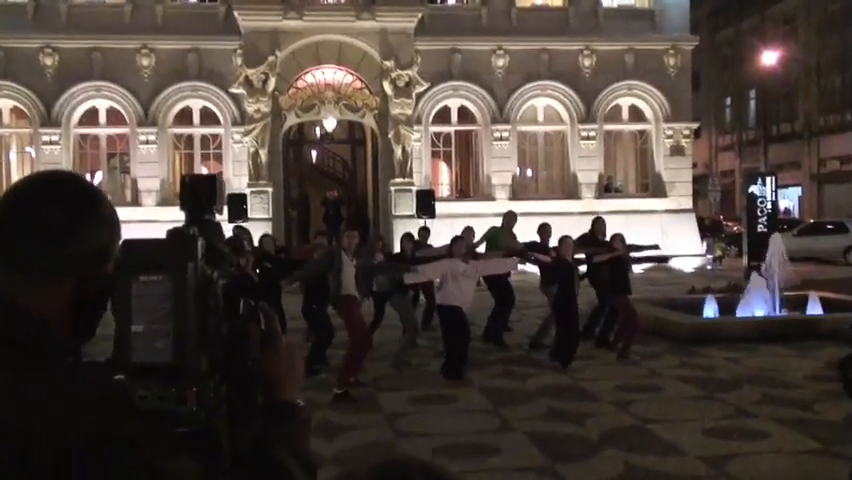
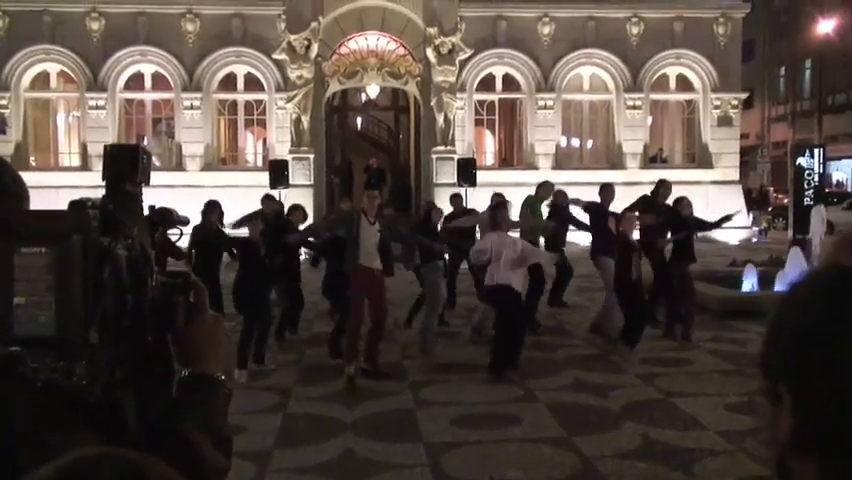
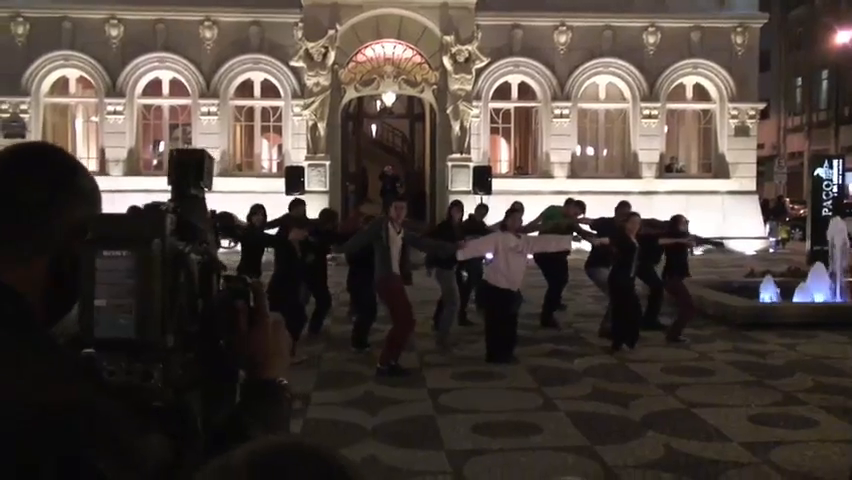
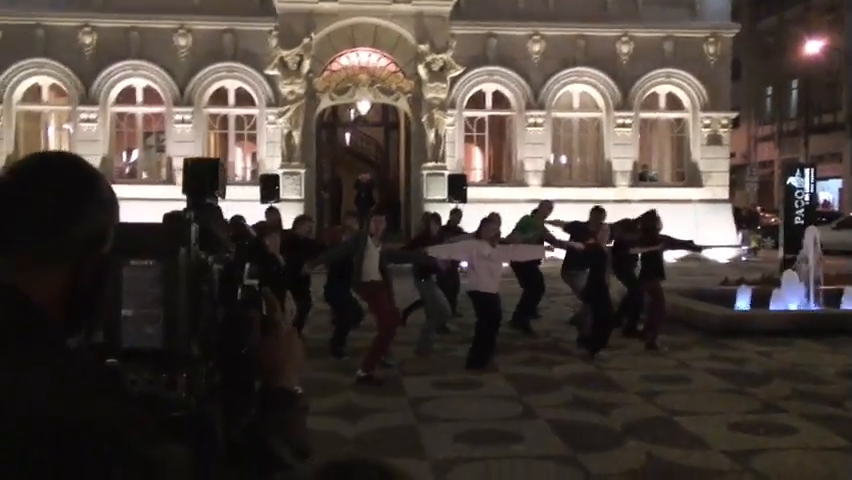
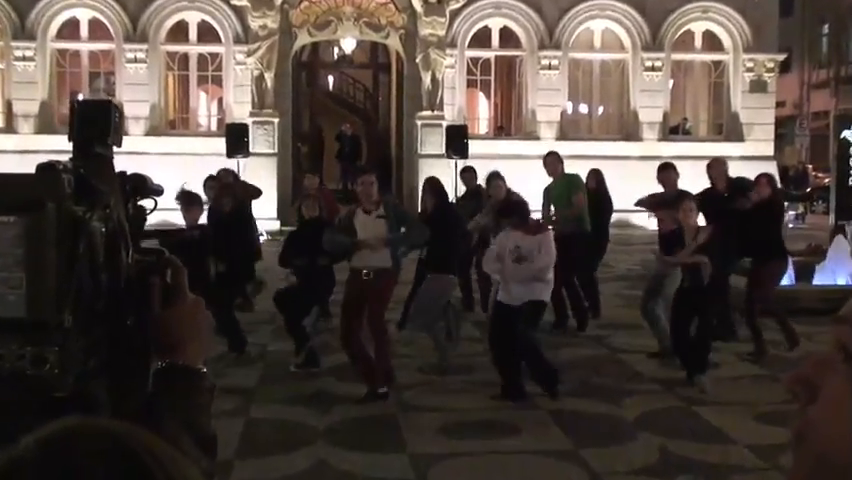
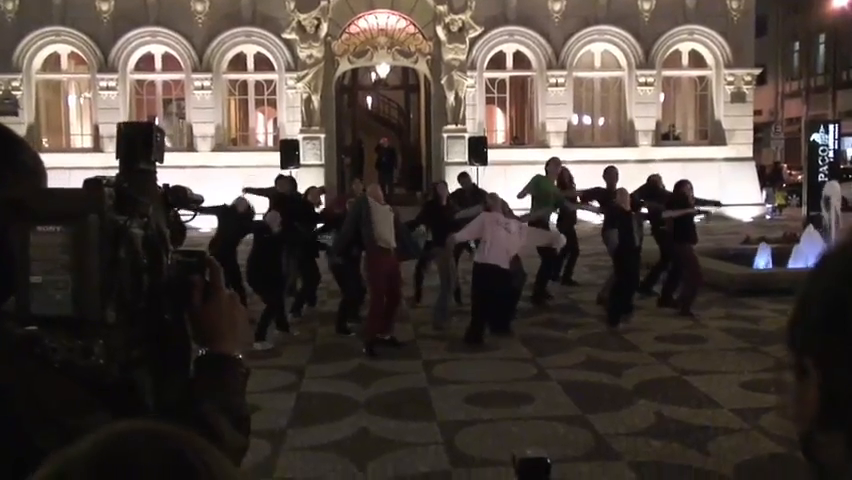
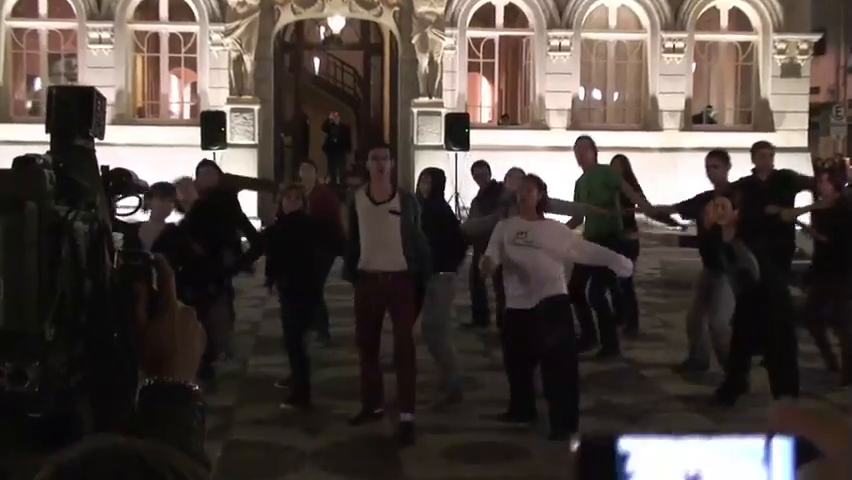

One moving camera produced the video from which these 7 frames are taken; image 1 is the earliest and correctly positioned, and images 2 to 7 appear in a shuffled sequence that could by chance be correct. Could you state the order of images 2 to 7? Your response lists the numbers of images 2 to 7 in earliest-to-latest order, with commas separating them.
4, 3, 6, 2, 5, 7
